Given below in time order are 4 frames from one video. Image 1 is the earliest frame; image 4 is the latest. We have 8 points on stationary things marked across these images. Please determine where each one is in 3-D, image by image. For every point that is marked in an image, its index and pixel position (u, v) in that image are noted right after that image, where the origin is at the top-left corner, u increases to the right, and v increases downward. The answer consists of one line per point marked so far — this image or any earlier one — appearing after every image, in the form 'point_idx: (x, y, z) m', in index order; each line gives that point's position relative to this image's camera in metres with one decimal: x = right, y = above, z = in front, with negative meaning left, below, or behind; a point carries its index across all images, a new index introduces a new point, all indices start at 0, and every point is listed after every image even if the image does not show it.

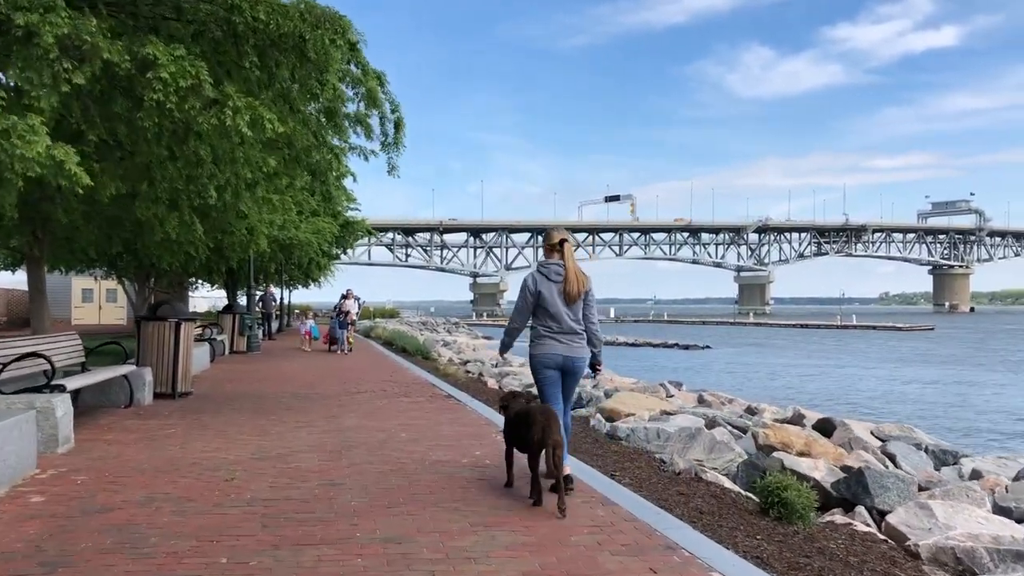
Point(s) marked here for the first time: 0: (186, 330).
0: (-4.3, -0.5, +12.2) m
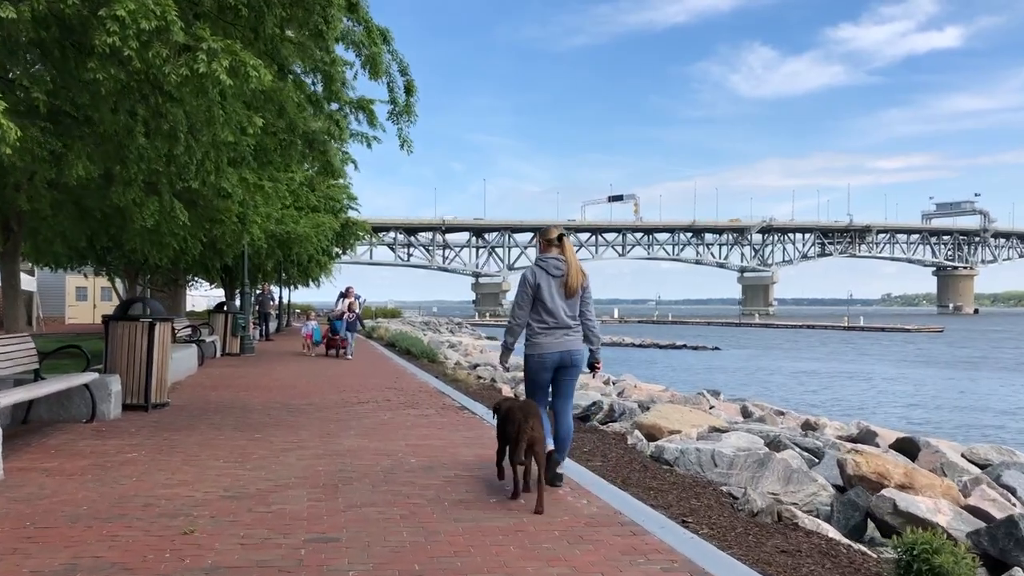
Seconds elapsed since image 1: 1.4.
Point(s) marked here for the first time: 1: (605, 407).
0: (-4.0, -0.5, +10.6) m
1: (+1.2, -1.5, +11.8) m
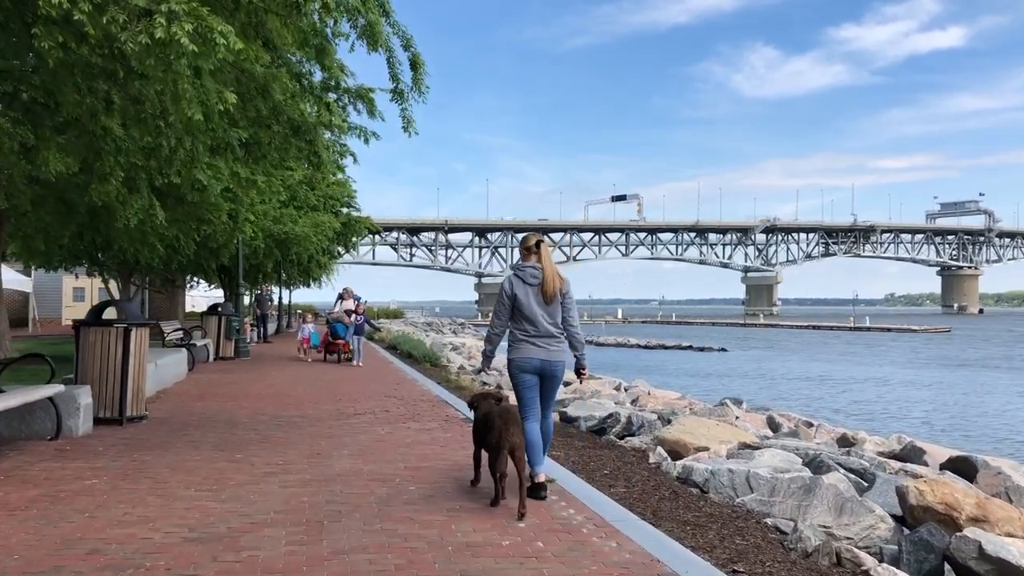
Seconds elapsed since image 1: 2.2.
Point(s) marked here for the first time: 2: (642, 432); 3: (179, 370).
0: (-3.9, -0.5, +9.7) m
1: (+1.3, -1.5, +10.9) m
2: (+1.5, -1.6, +10.6) m
3: (-5.5, -1.4, +15.5) m
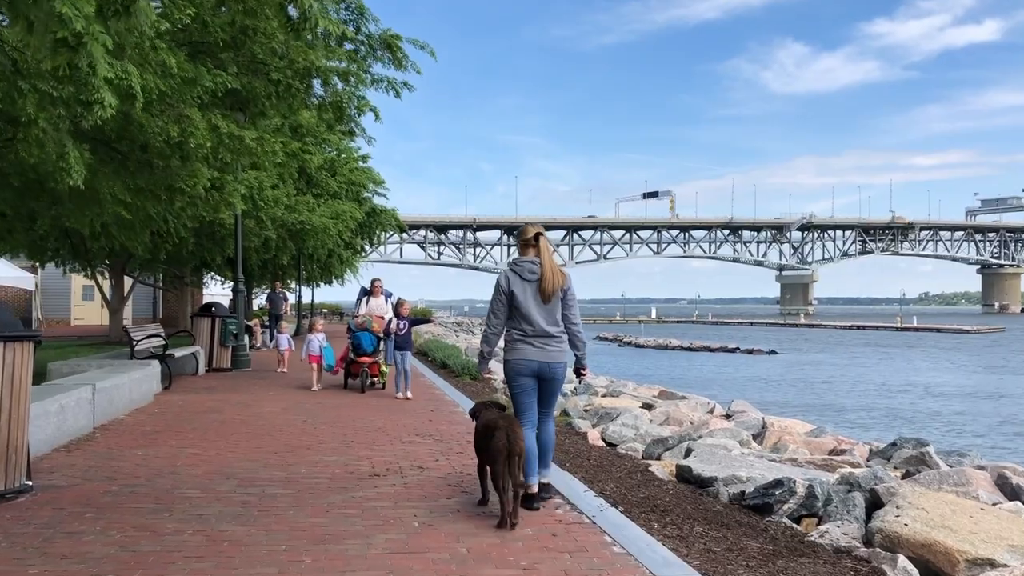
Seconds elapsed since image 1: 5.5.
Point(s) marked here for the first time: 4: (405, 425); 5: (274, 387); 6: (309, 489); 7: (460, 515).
0: (-3.1, -0.5, +5.8) m
1: (+2.1, -1.5, +6.8) m
2: (+2.3, -1.6, +6.5) m
3: (-4.6, -1.3, +11.7) m
4: (-1.1, -1.4, +9.7) m
5: (-3.6, -1.5, +14.1) m
6: (-1.4, -1.4, +6.5) m
7: (-0.4, -1.4, +5.9) m
